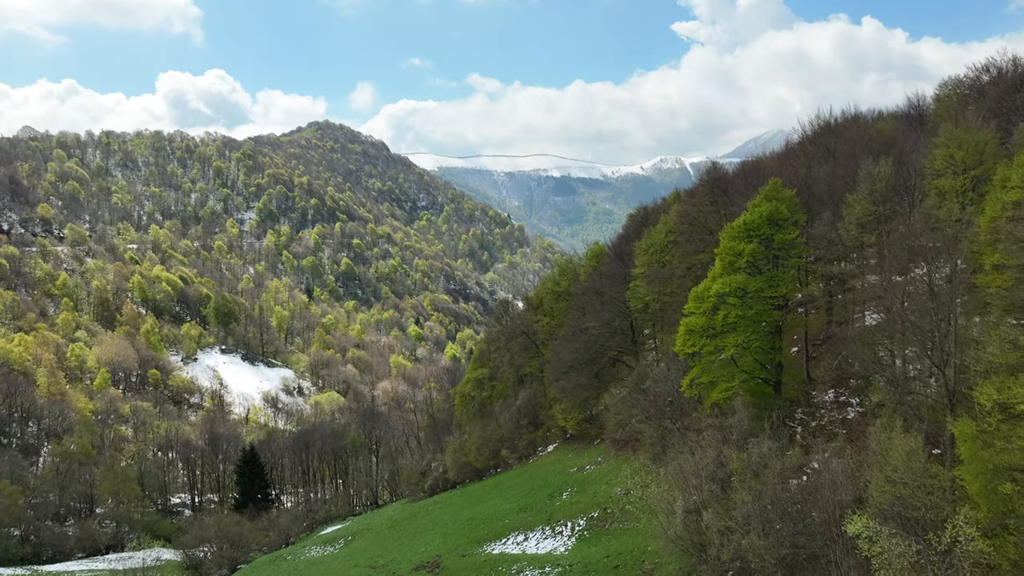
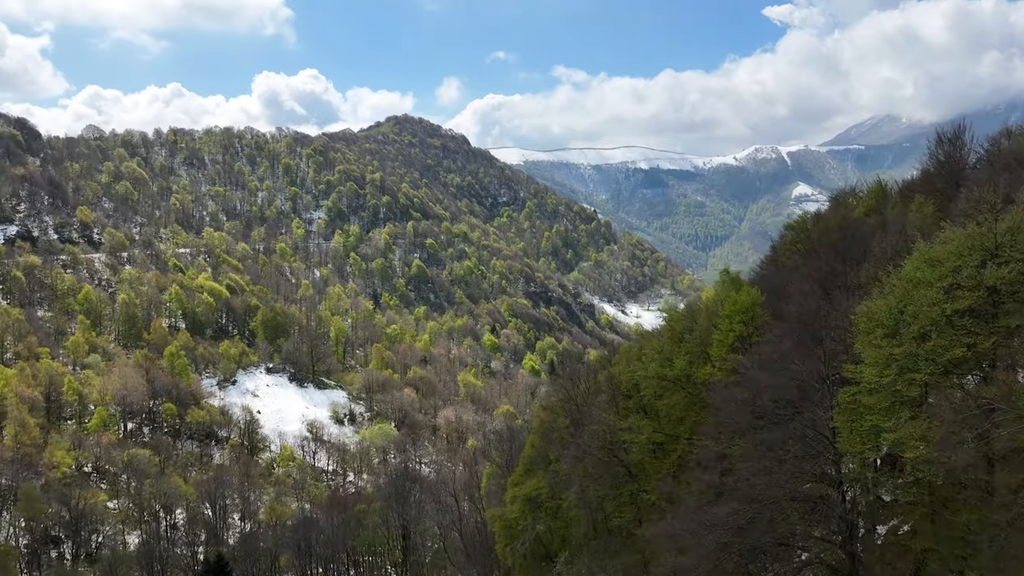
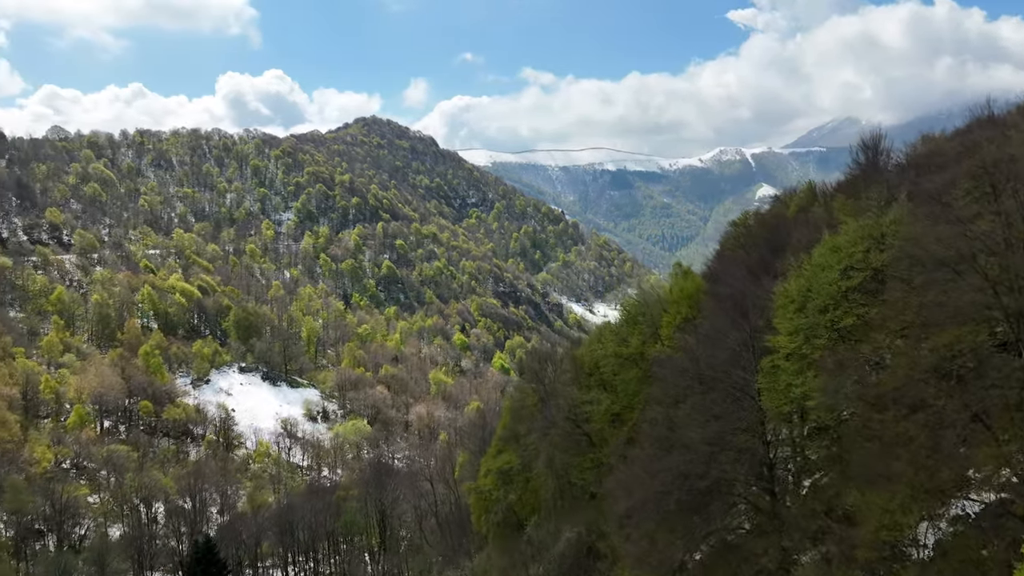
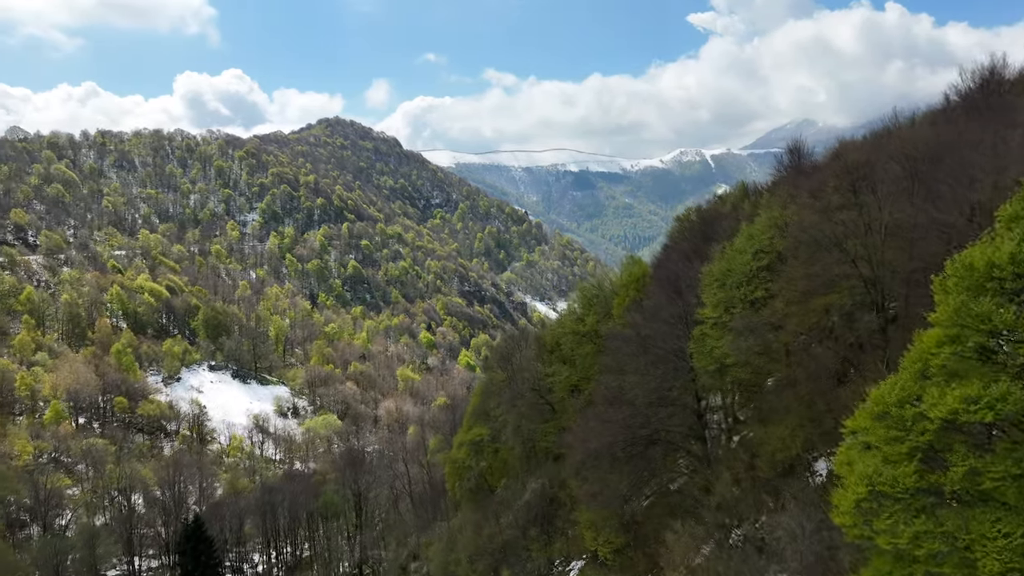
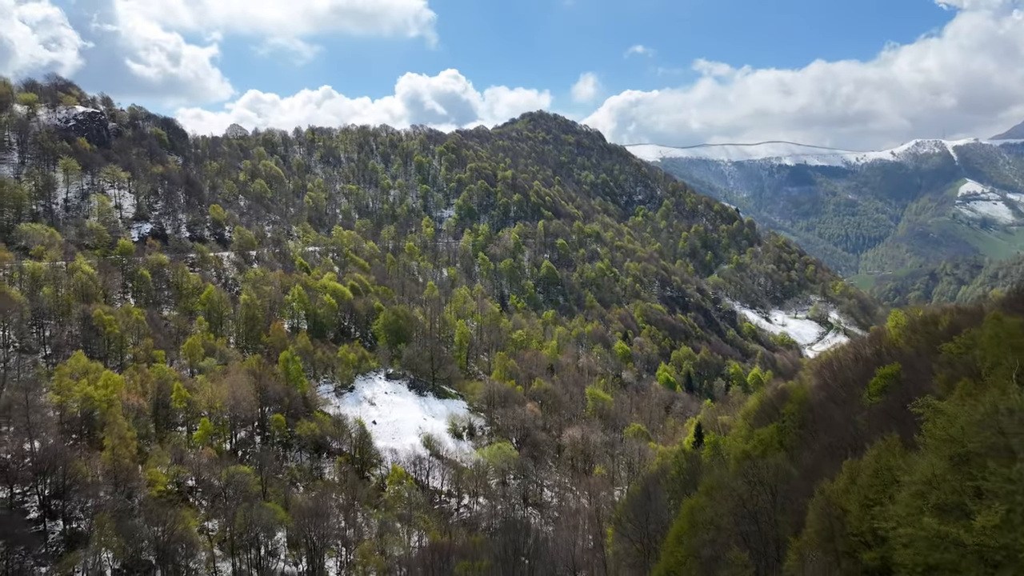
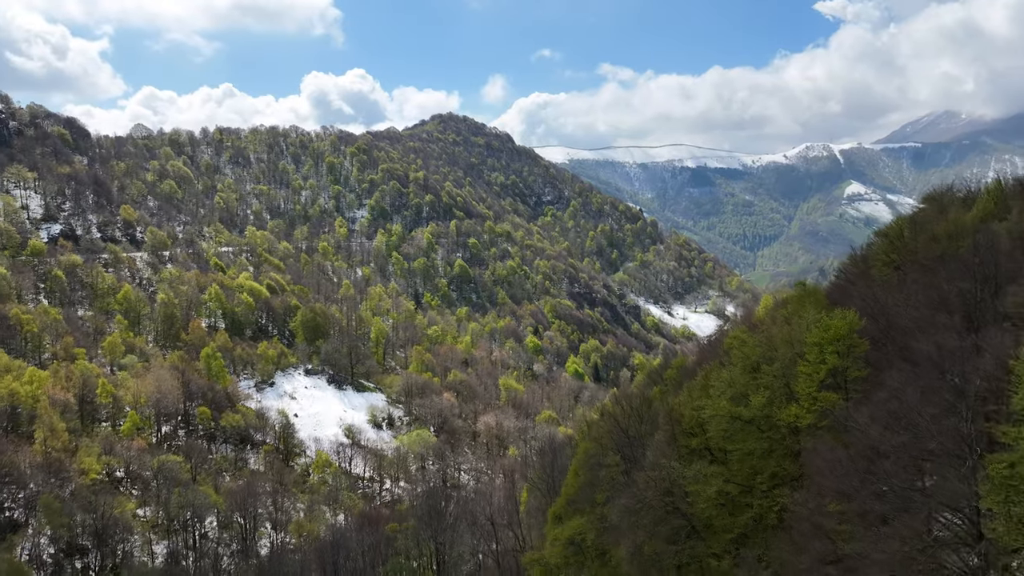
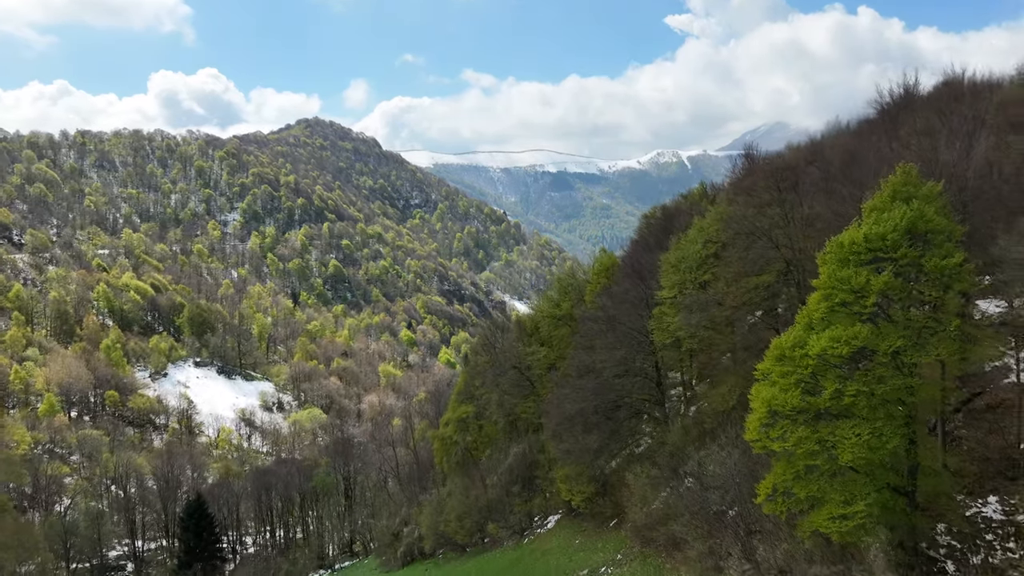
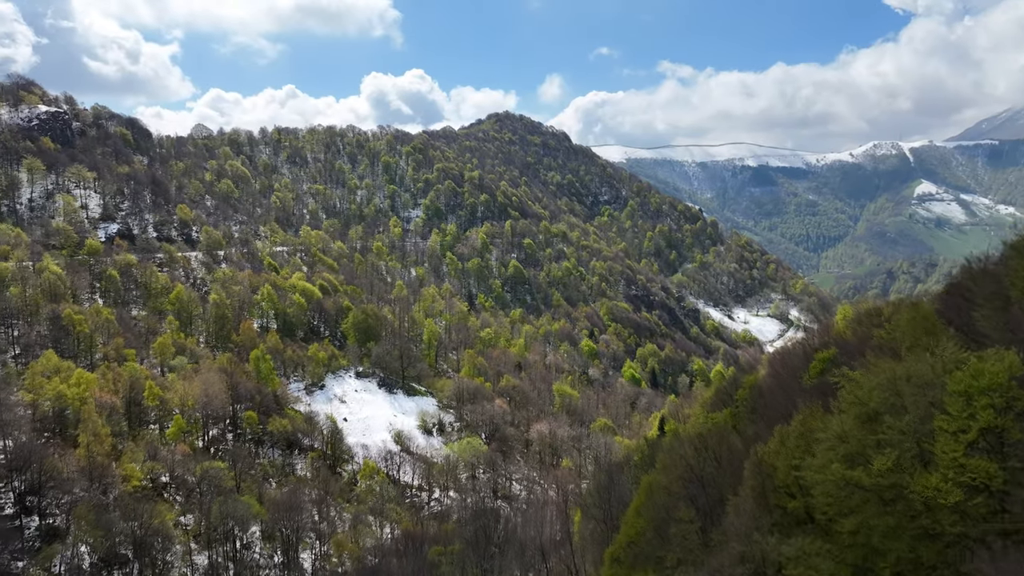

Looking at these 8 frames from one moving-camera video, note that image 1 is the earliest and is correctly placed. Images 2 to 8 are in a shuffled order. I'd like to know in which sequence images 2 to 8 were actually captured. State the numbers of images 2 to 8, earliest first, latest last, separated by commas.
7, 4, 3, 2, 6, 8, 5
